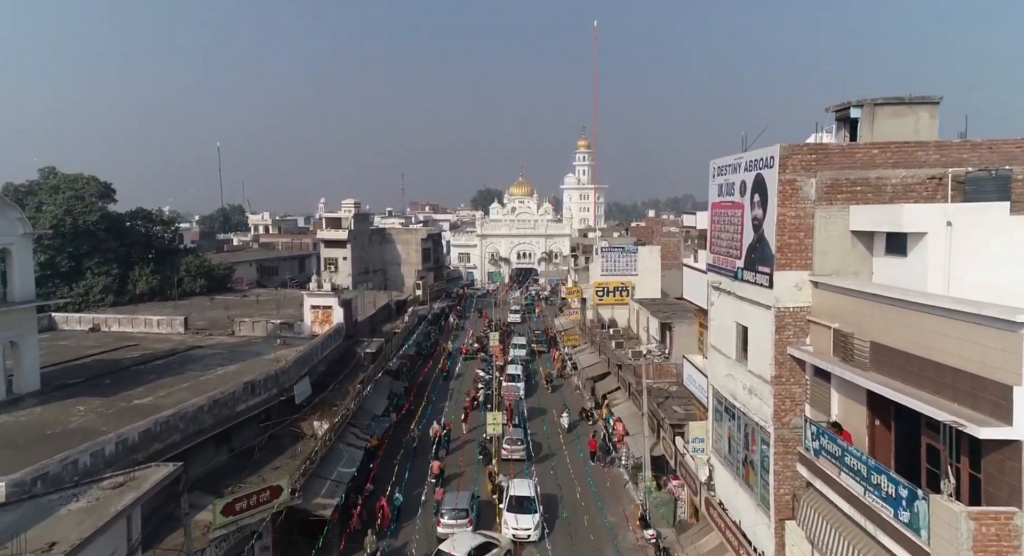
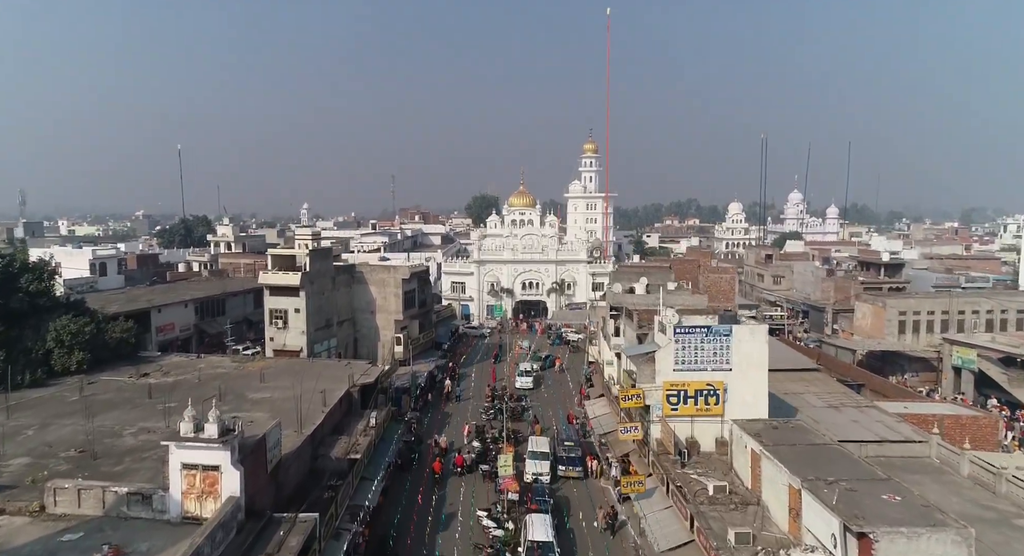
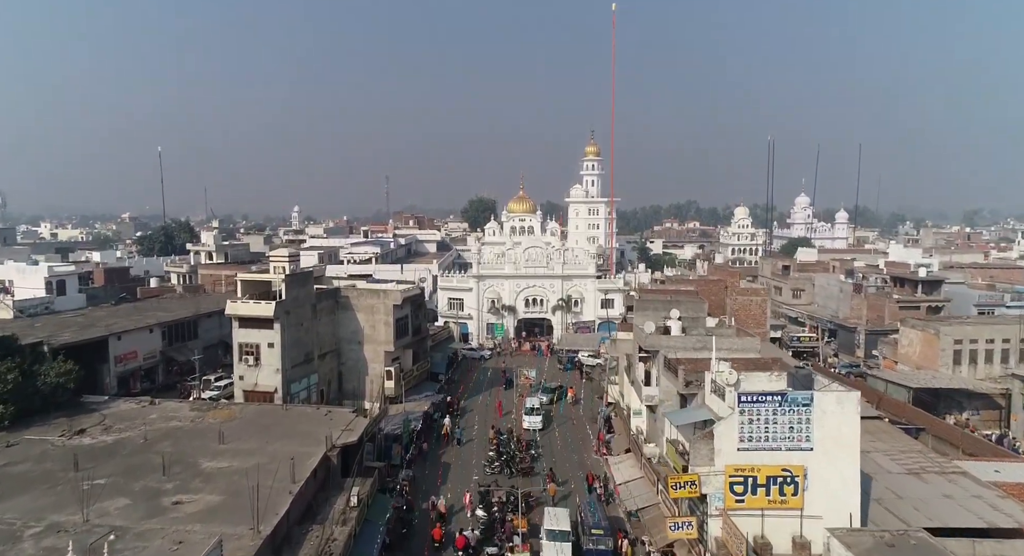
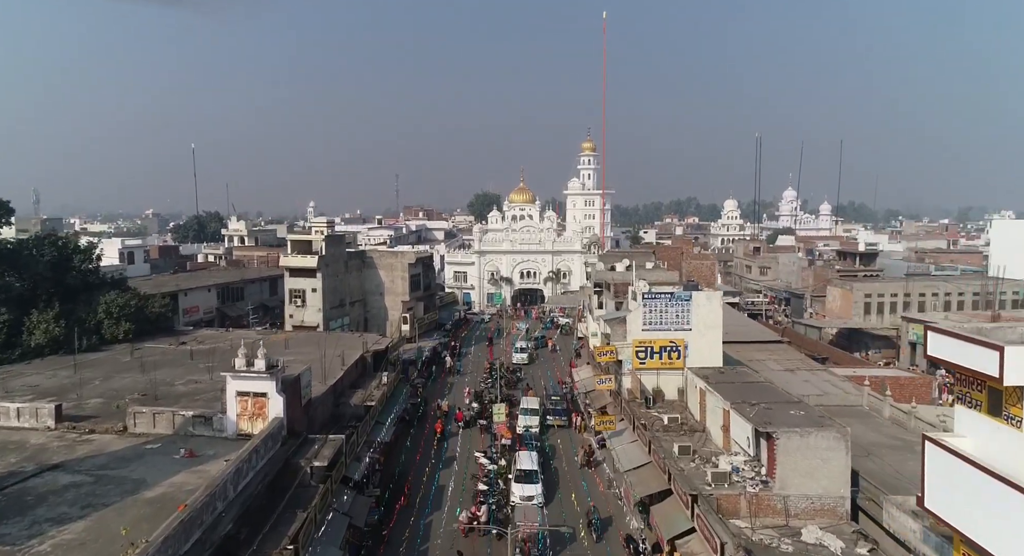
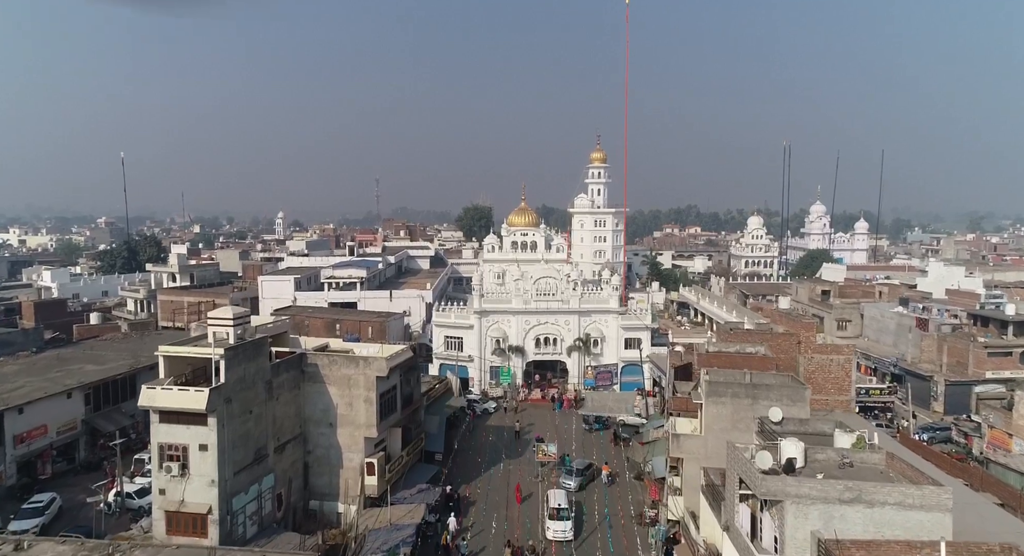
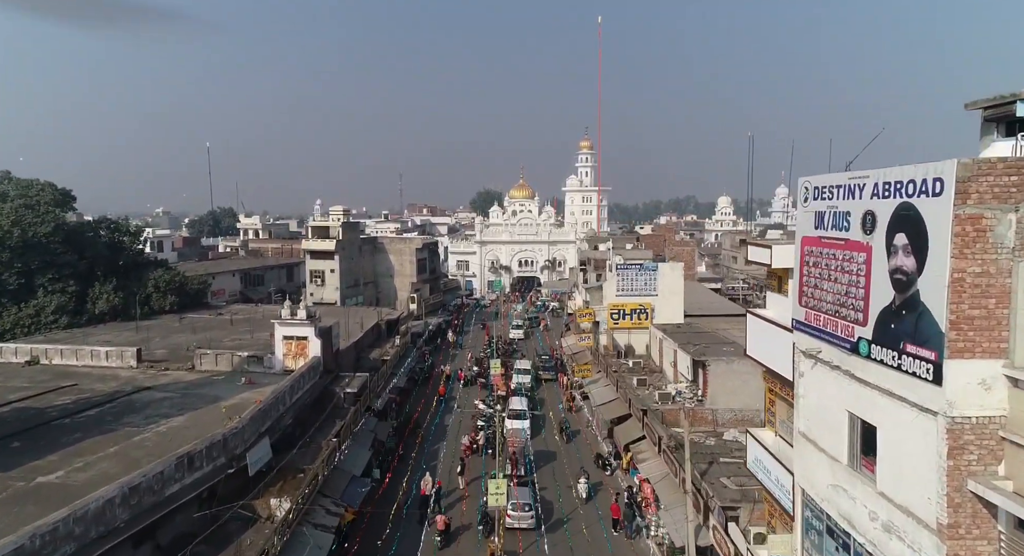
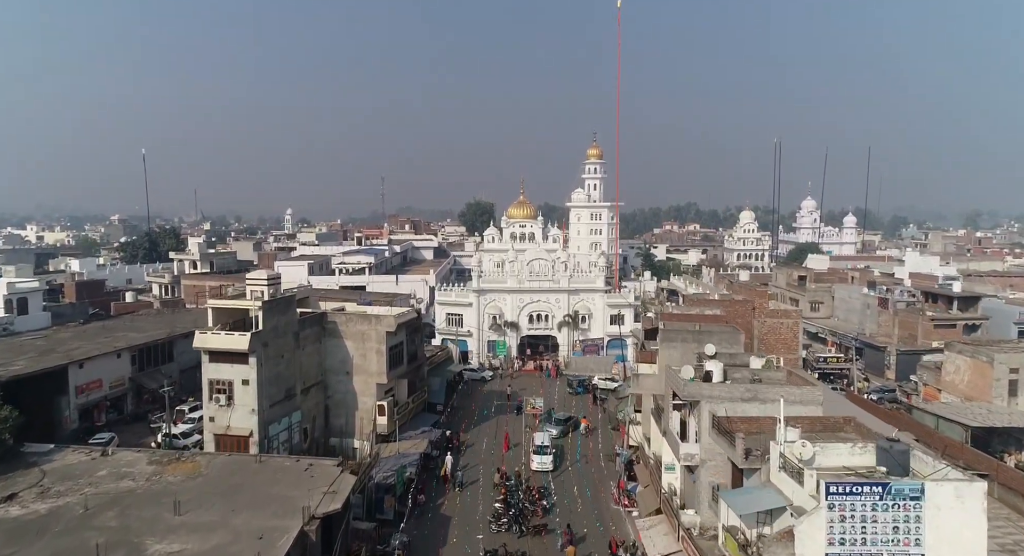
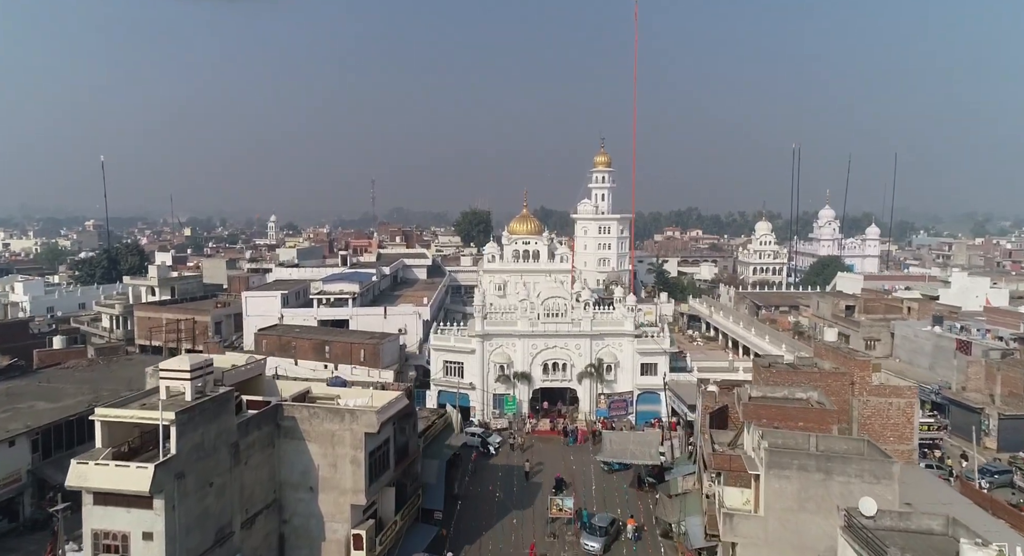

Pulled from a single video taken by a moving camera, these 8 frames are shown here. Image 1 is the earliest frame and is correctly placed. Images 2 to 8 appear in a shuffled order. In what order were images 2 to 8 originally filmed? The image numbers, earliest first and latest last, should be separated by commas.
6, 4, 2, 3, 7, 5, 8
